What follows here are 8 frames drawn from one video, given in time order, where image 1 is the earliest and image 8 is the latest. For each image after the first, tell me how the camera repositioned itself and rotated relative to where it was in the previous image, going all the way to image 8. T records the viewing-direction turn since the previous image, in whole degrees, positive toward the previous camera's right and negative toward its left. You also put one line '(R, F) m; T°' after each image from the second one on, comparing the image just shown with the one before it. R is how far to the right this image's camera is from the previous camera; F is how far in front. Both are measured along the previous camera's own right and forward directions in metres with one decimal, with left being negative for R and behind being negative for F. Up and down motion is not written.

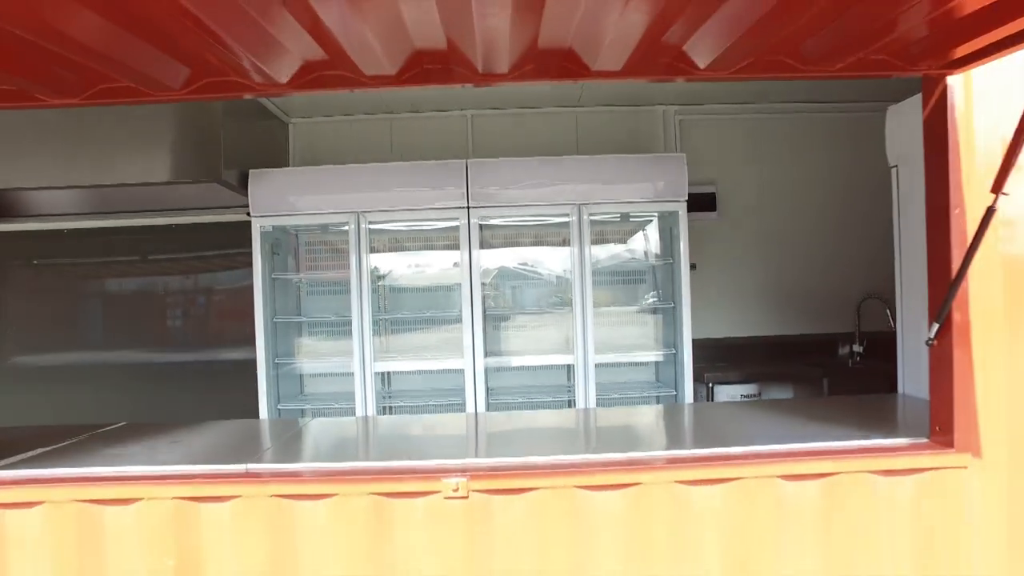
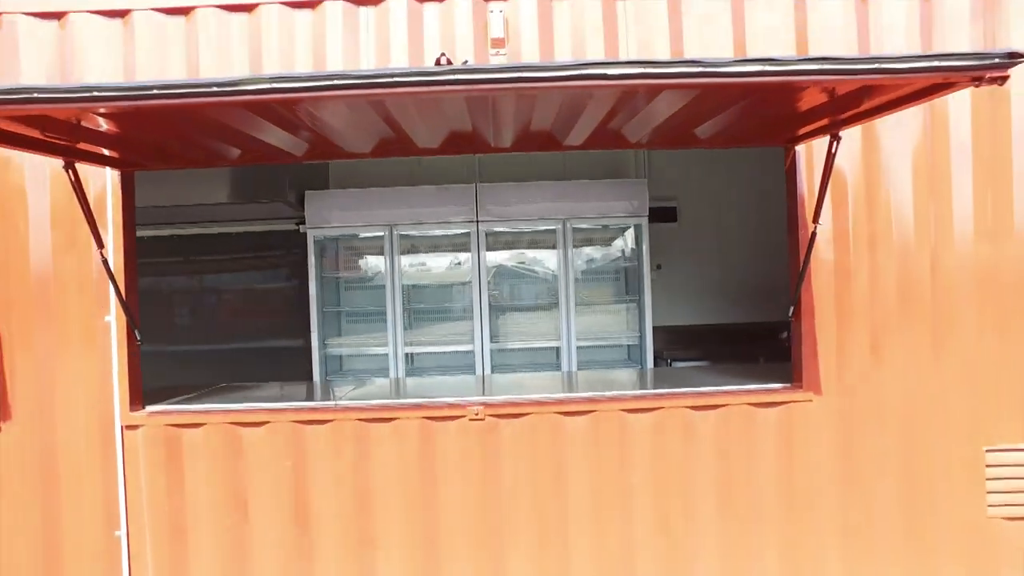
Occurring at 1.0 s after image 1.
(0.0, -1.1) m; 0°
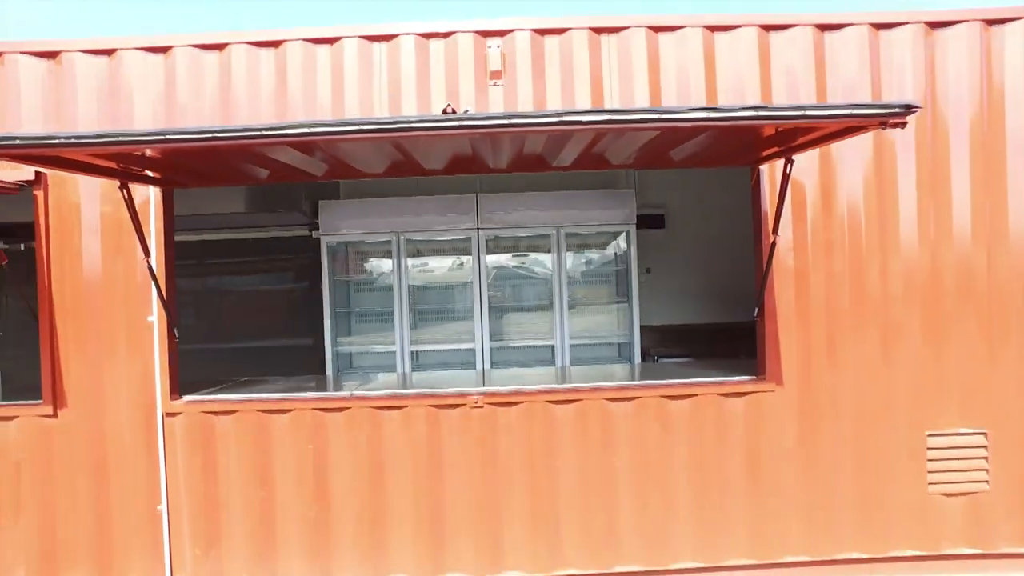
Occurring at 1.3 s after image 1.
(0.0, -0.4) m; 0°
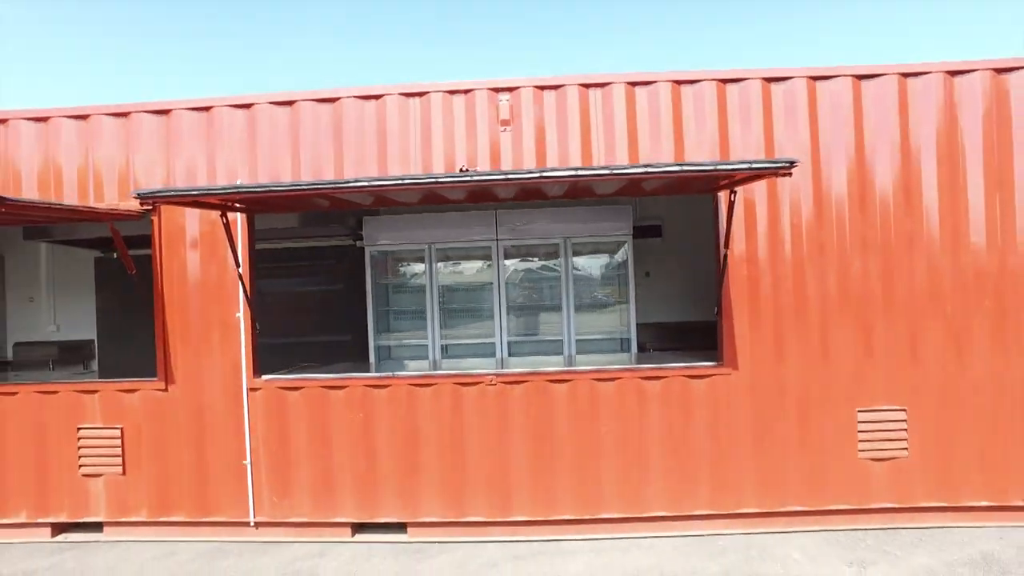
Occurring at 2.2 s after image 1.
(+0.2, -0.9) m; -3°
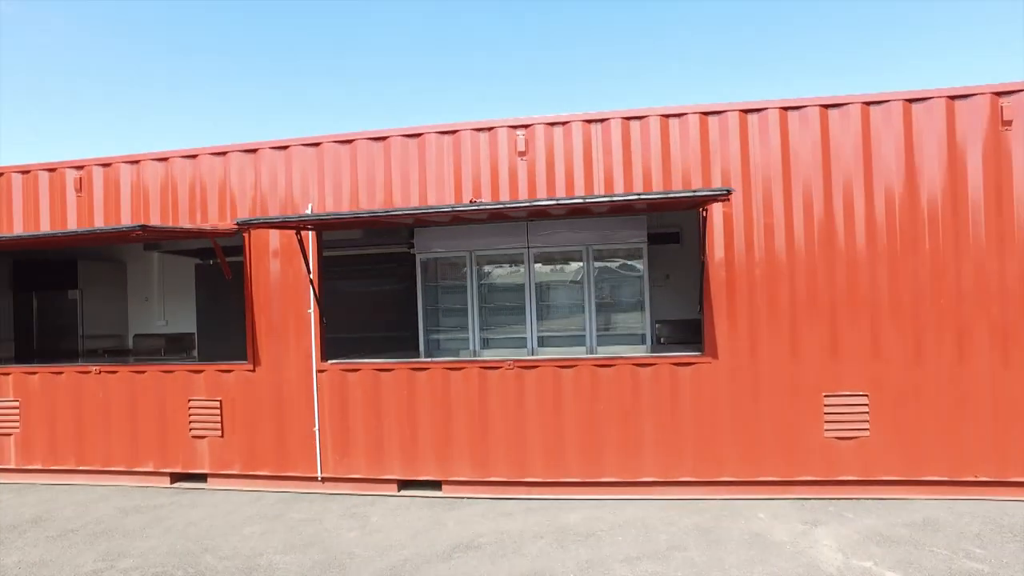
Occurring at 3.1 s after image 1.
(+0.4, -0.9) m; -6°
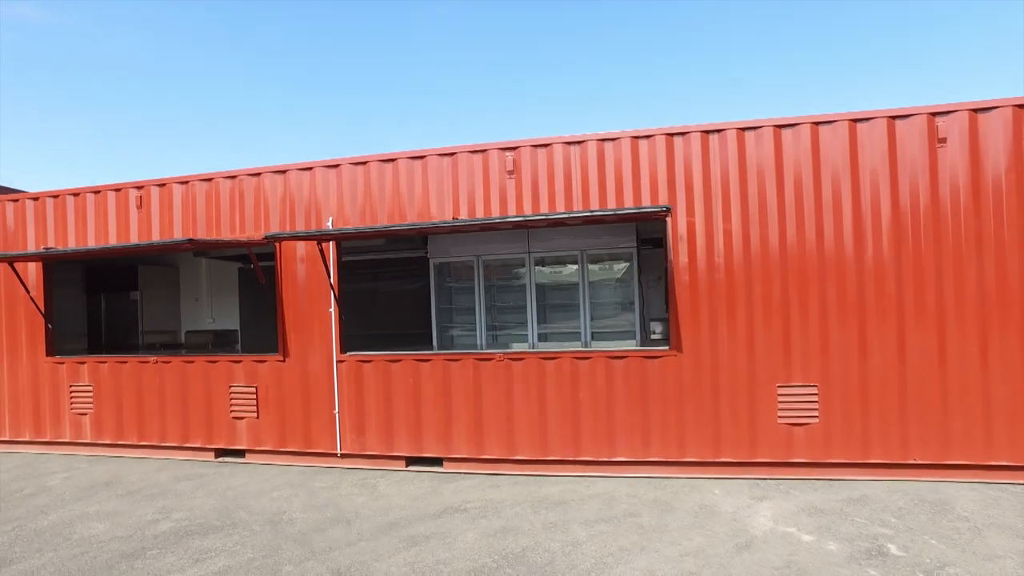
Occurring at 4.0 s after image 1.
(+0.5, -0.7) m; -4°
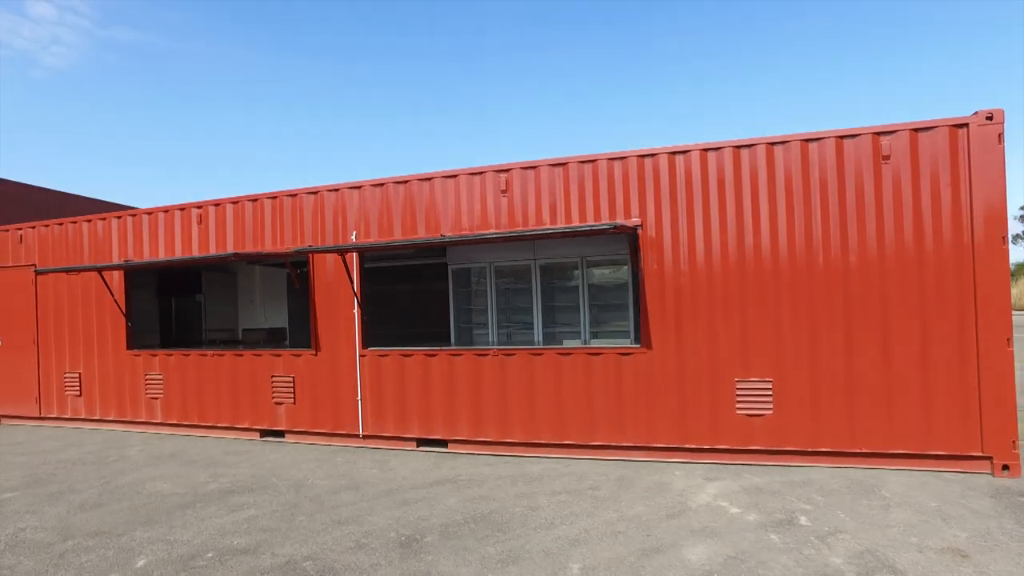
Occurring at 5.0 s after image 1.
(+0.7, -0.8) m; -6°
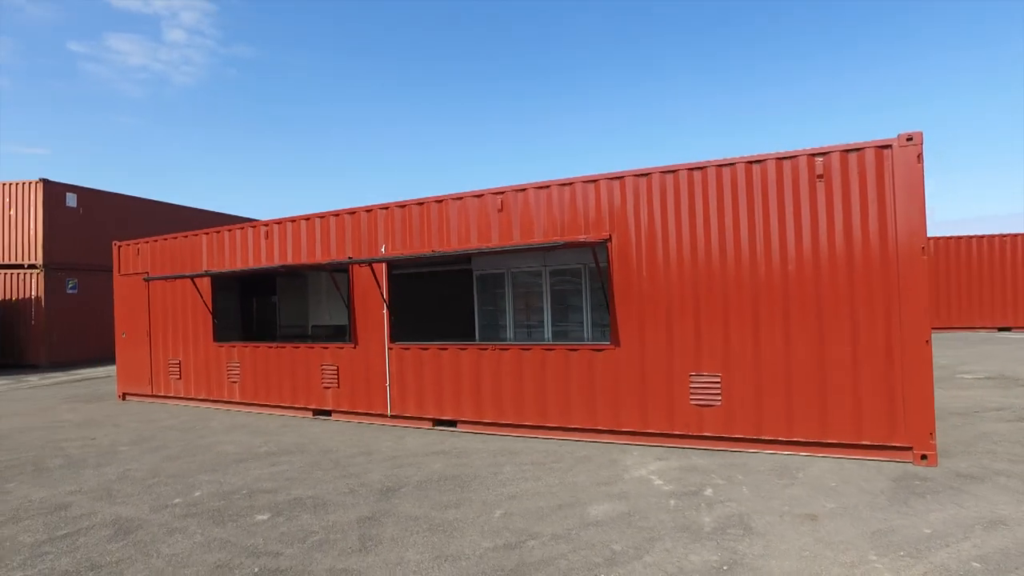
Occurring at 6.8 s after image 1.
(+1.3, -1.1) m; -9°
